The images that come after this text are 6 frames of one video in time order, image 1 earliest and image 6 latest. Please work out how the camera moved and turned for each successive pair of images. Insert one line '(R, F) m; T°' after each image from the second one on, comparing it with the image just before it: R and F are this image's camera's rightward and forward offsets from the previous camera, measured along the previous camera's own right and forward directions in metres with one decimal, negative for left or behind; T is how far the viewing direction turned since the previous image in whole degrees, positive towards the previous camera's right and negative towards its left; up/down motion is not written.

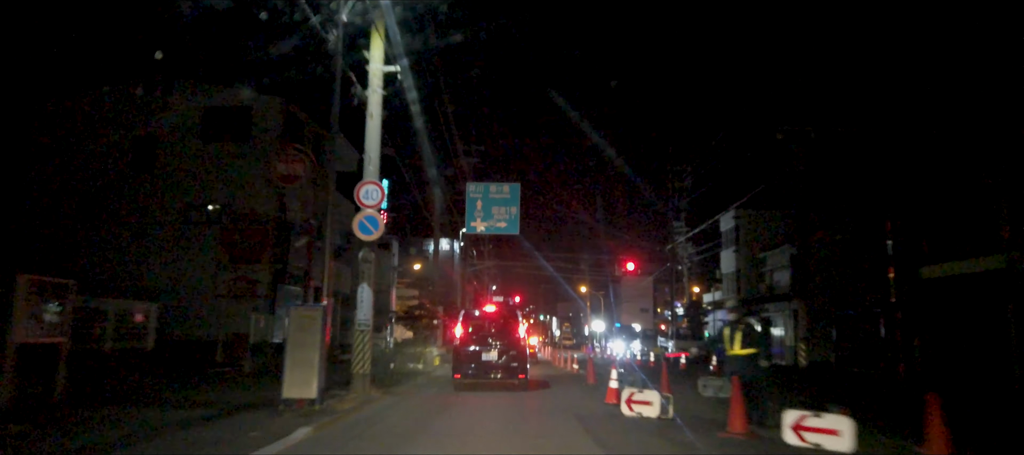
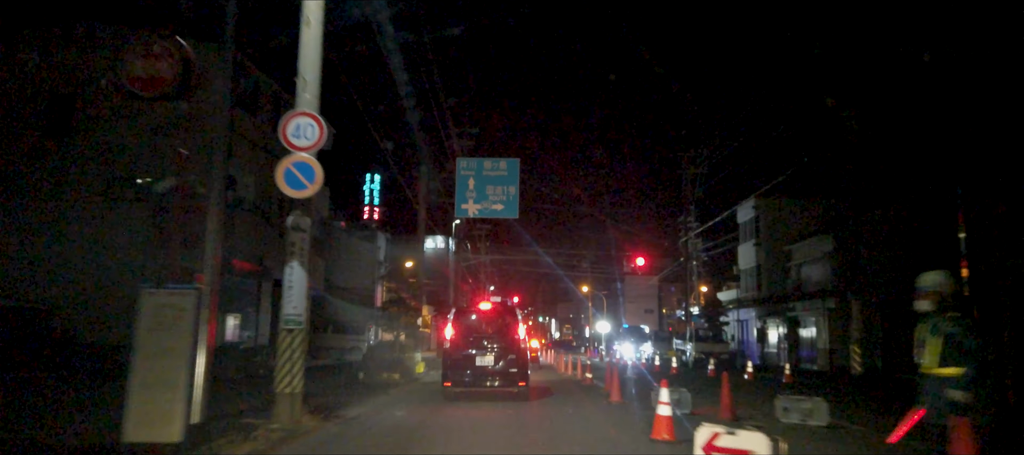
(0.0, +4.5) m; 0°
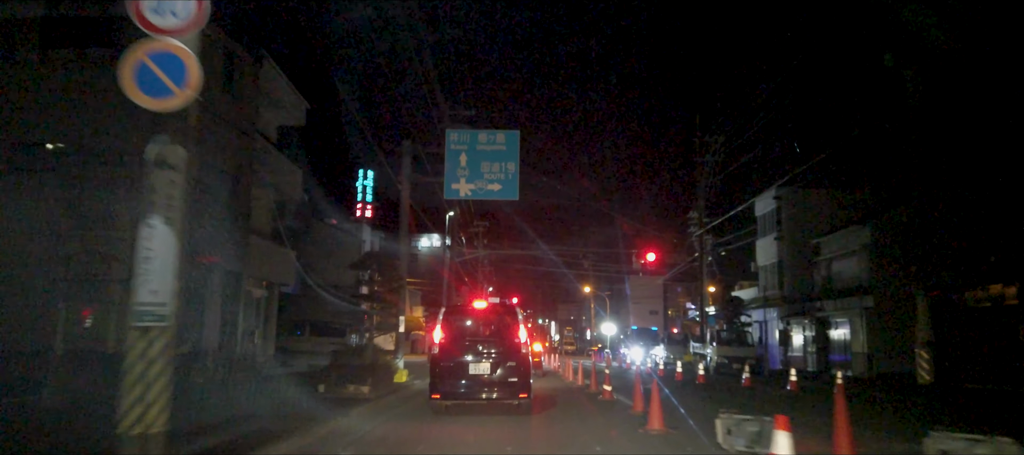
(0.0, +3.8) m; 0°
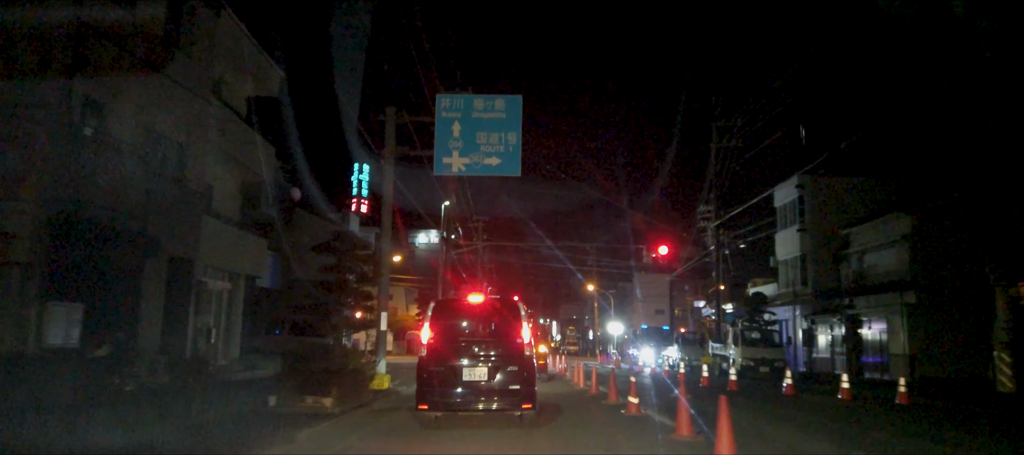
(0.0, +3.1) m; 0°
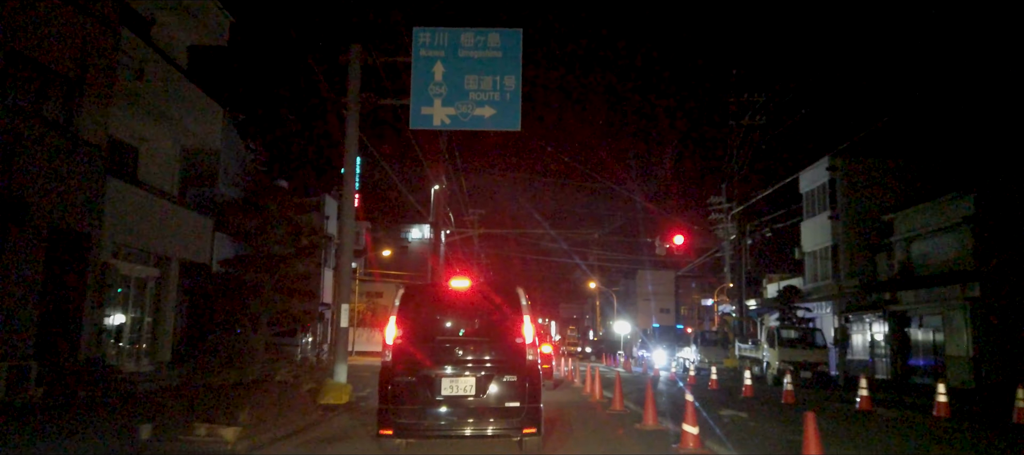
(0.0, +4.0) m; 0°
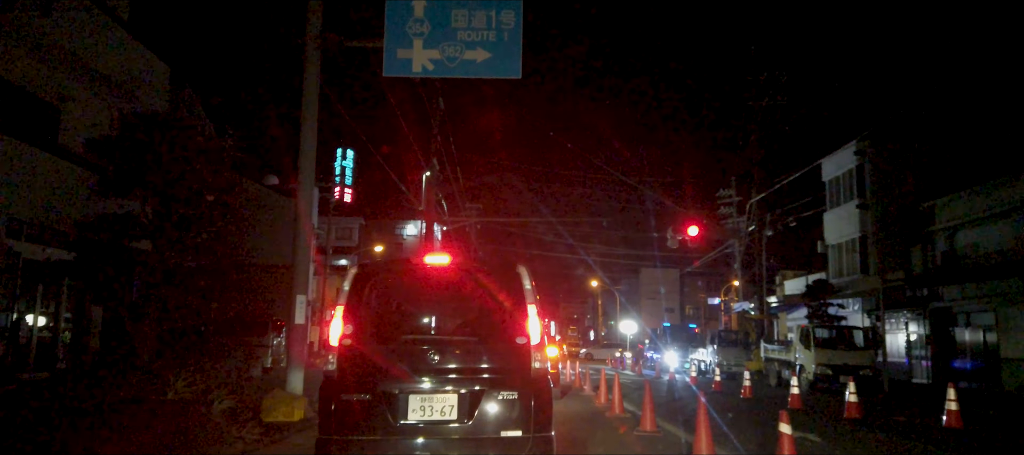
(0.0, +2.9) m; 0°
